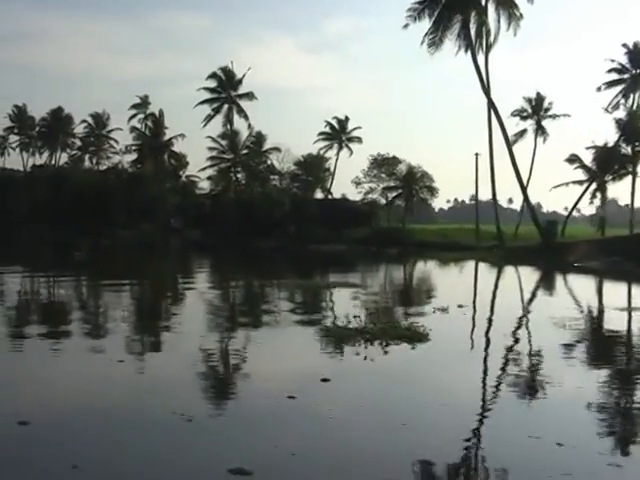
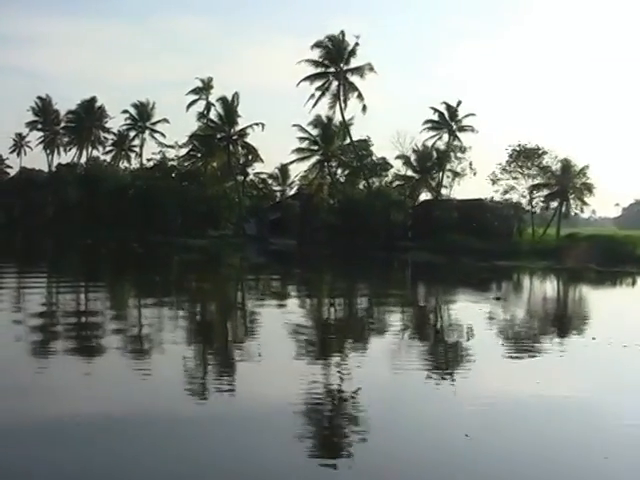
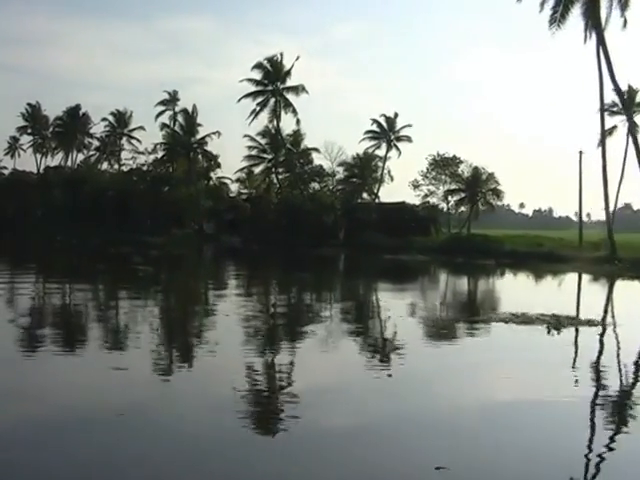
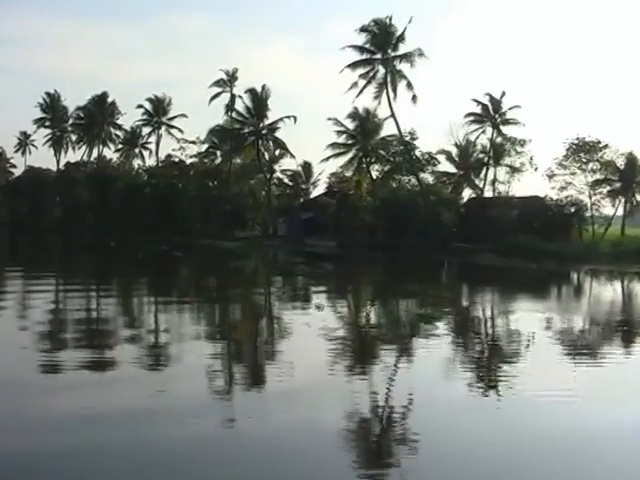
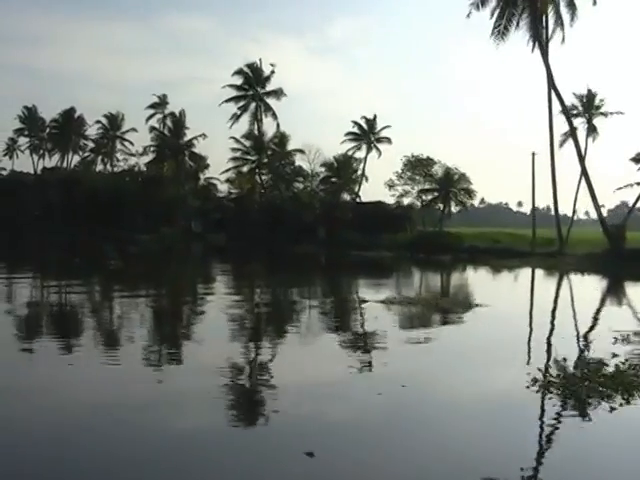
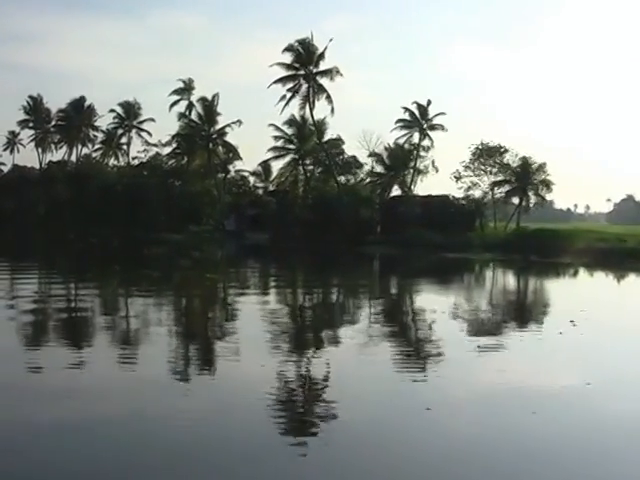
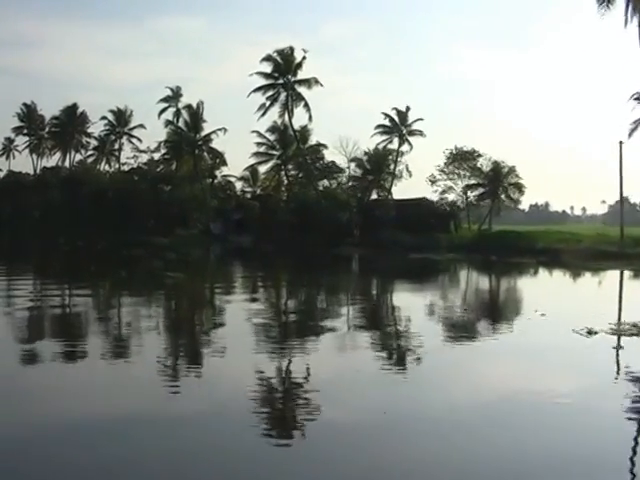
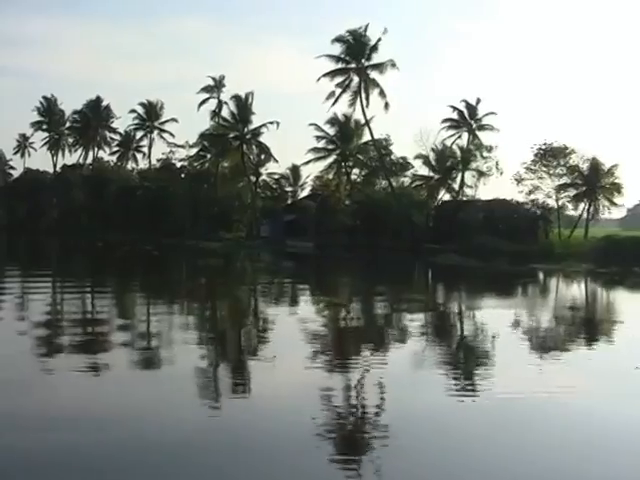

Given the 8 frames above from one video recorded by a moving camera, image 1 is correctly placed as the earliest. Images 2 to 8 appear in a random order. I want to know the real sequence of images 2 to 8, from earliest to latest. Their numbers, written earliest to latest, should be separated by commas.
5, 3, 7, 6, 2, 8, 4
